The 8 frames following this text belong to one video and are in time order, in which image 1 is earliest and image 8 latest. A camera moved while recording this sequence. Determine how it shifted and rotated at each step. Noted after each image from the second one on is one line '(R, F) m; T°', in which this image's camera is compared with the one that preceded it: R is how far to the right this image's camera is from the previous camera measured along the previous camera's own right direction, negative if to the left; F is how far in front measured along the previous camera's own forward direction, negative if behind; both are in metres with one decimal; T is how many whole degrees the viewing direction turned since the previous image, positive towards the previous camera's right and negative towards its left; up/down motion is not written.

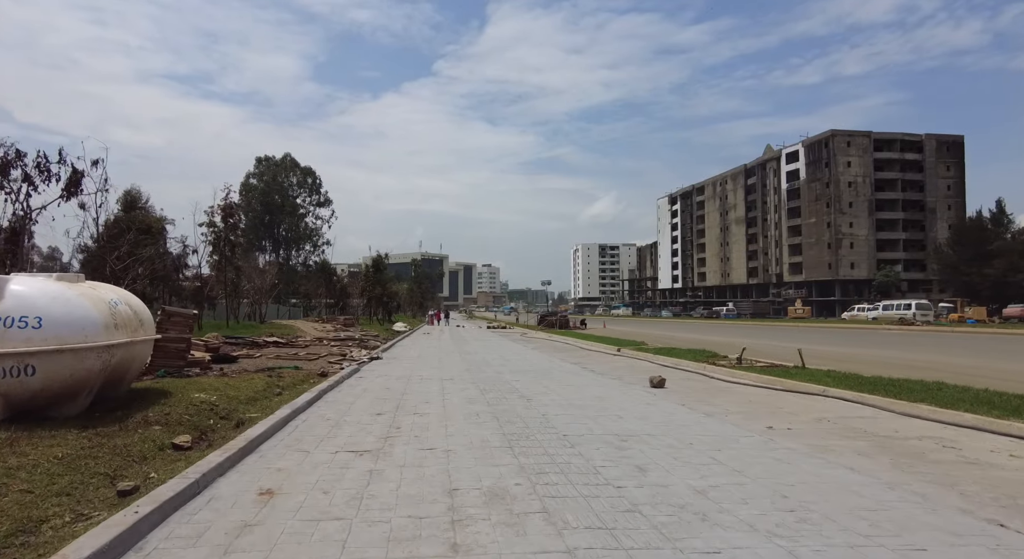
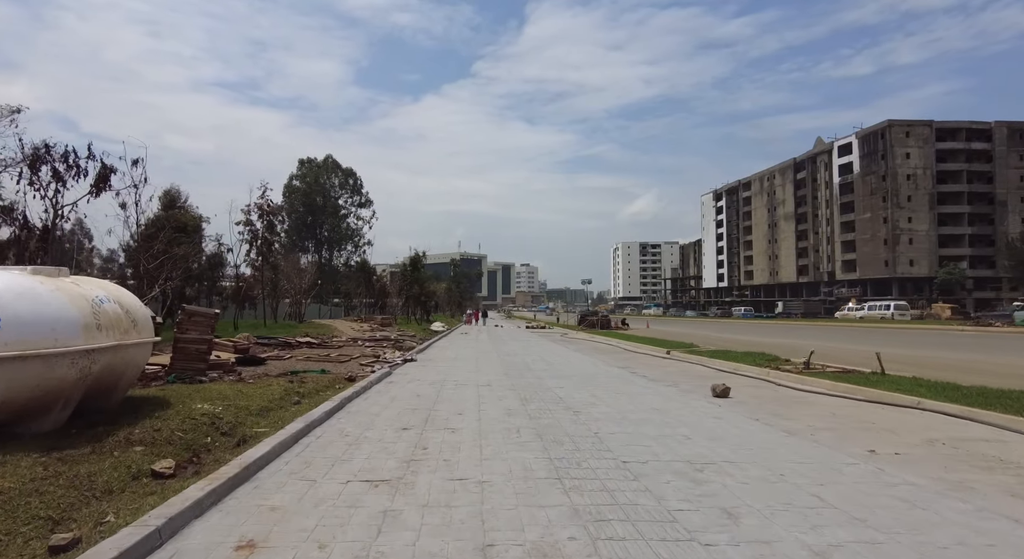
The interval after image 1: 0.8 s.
(-0.1, +1.2) m; -4°
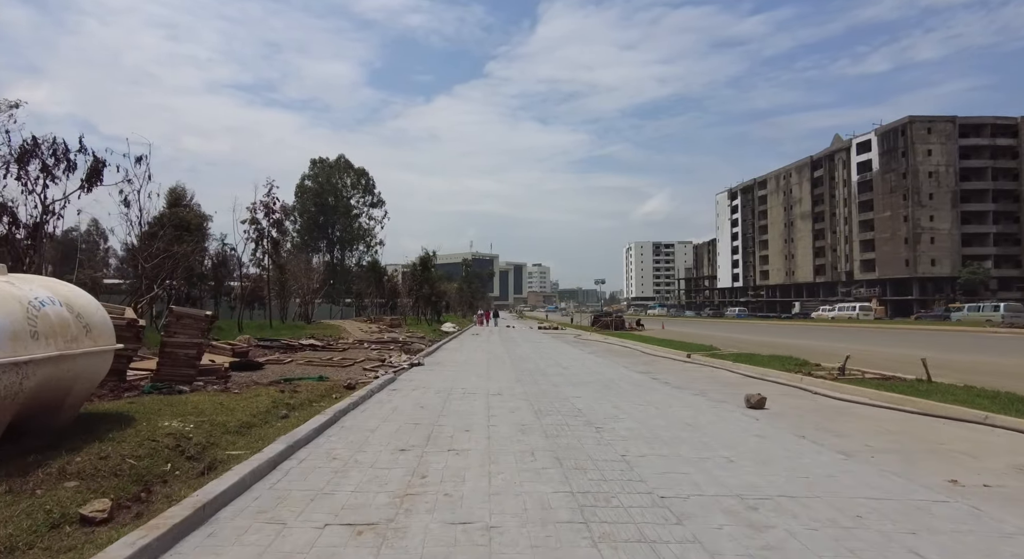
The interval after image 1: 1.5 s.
(0.0, +1.0) m; -1°
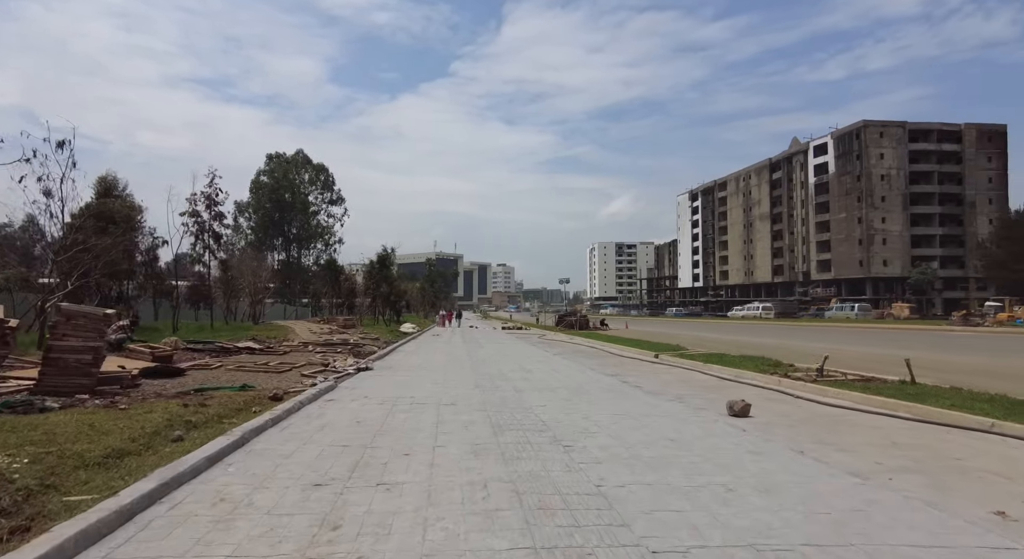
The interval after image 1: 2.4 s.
(+0.1, +1.3) m; +4°
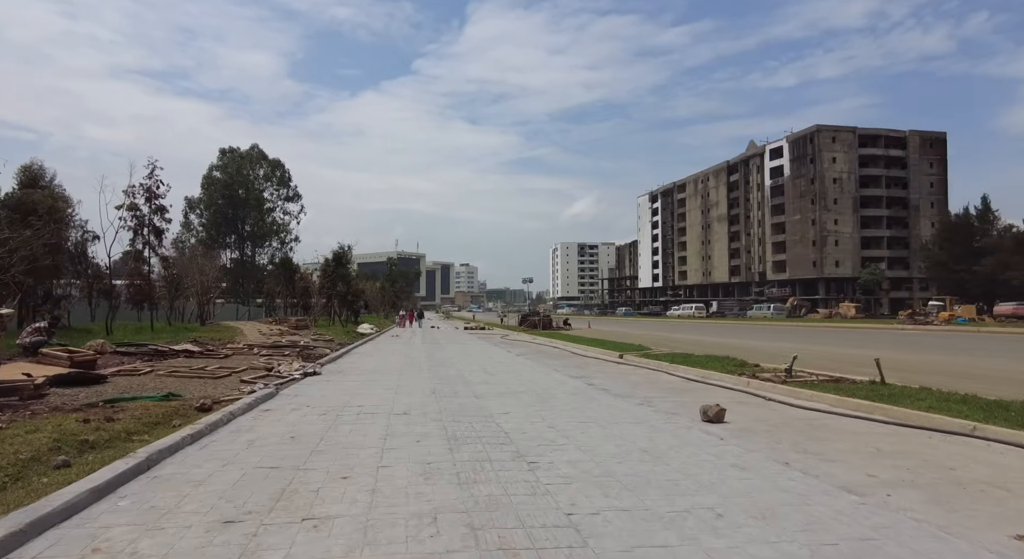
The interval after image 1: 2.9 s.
(+0.1, +0.8) m; +4°
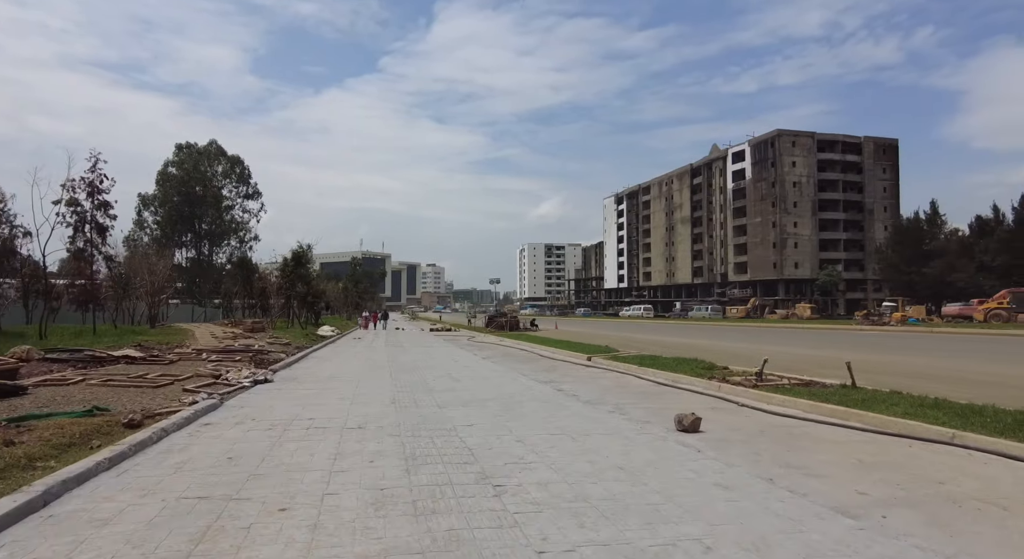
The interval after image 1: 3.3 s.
(0.0, +0.6) m; +3°
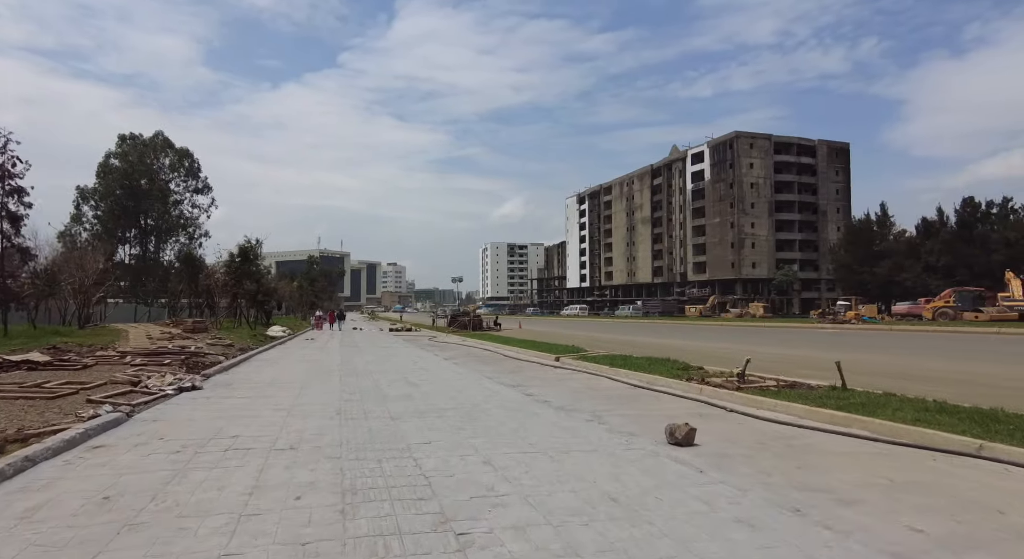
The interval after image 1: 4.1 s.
(0.0, +1.2) m; +4°
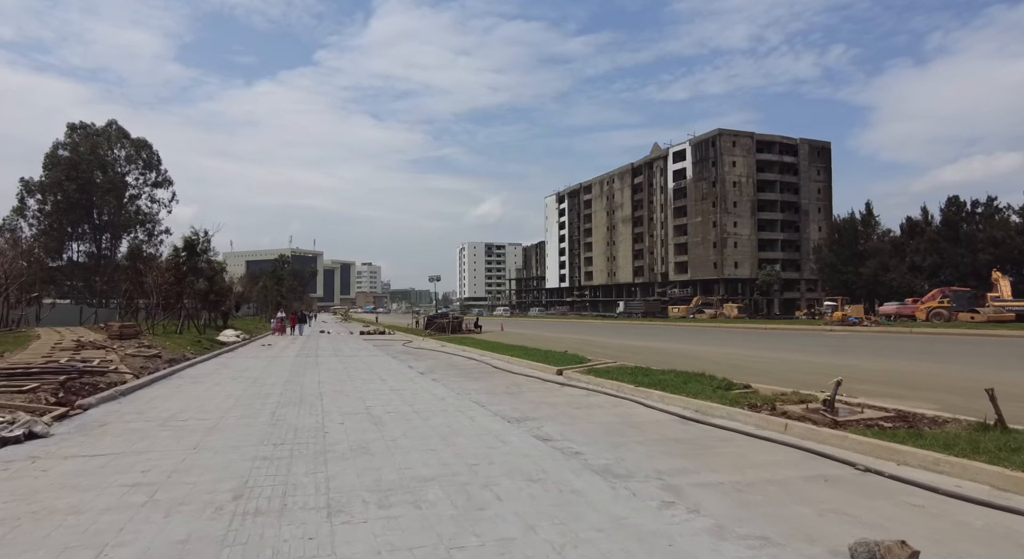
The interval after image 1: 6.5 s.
(-0.4, +3.6) m; +2°
